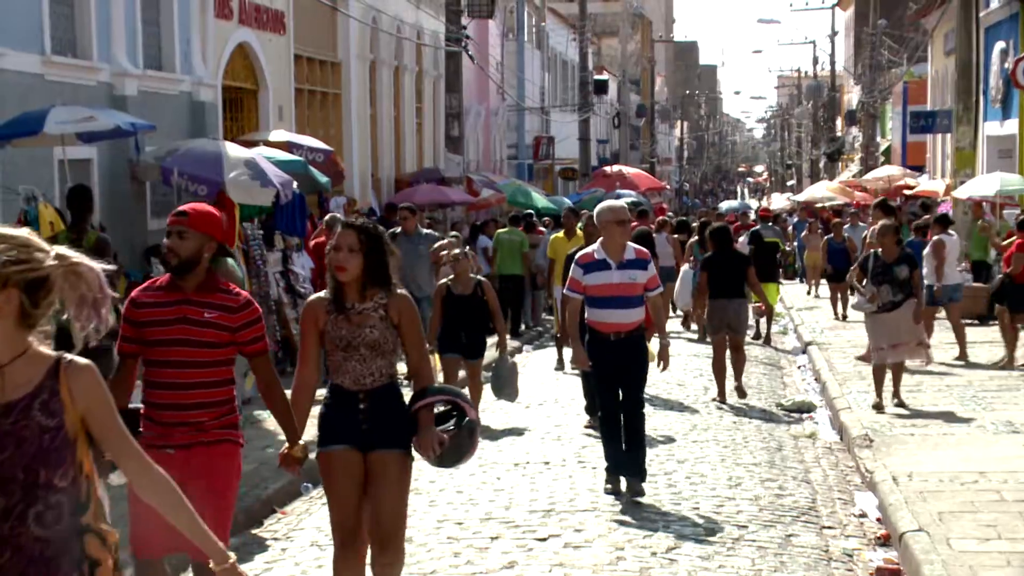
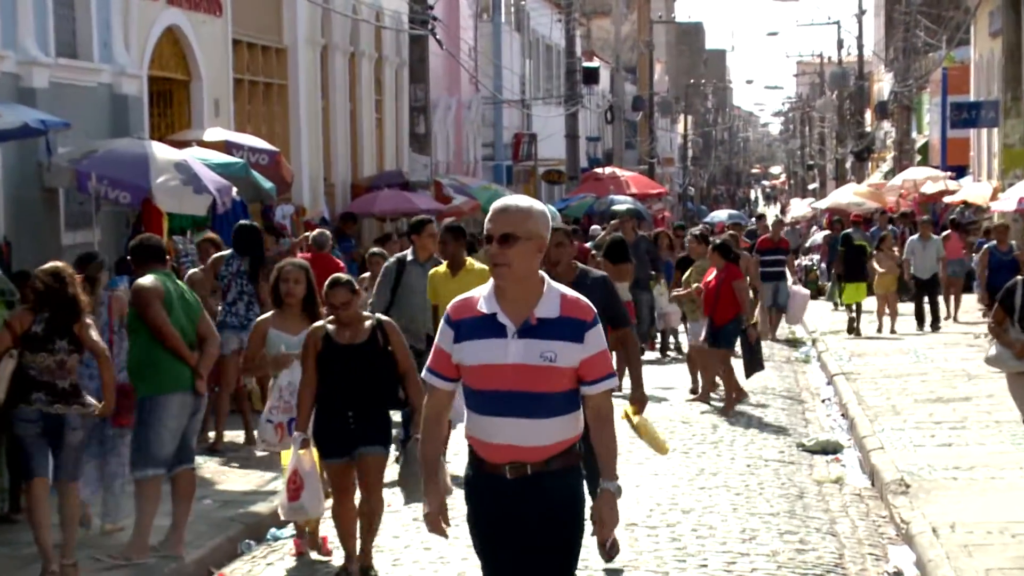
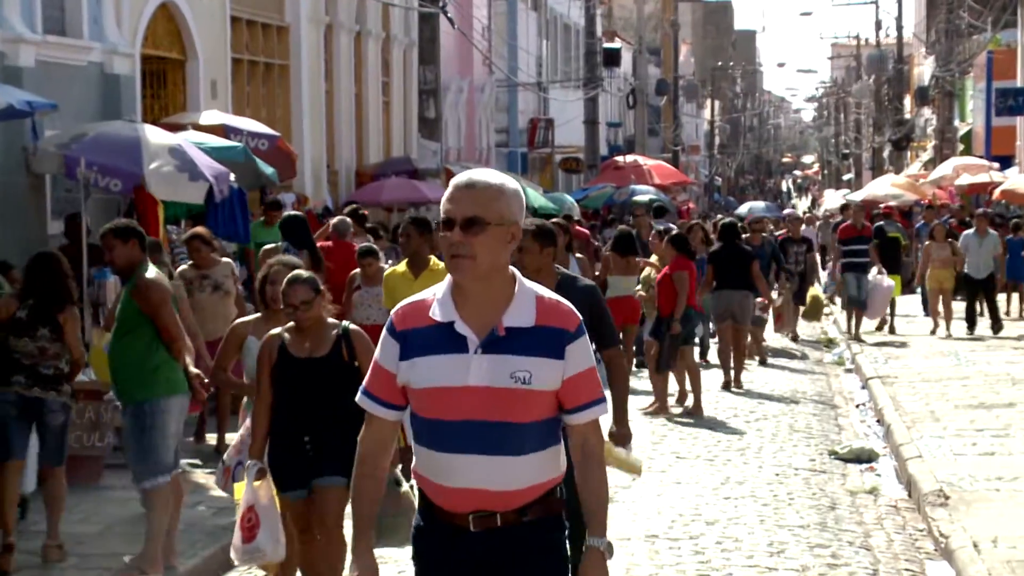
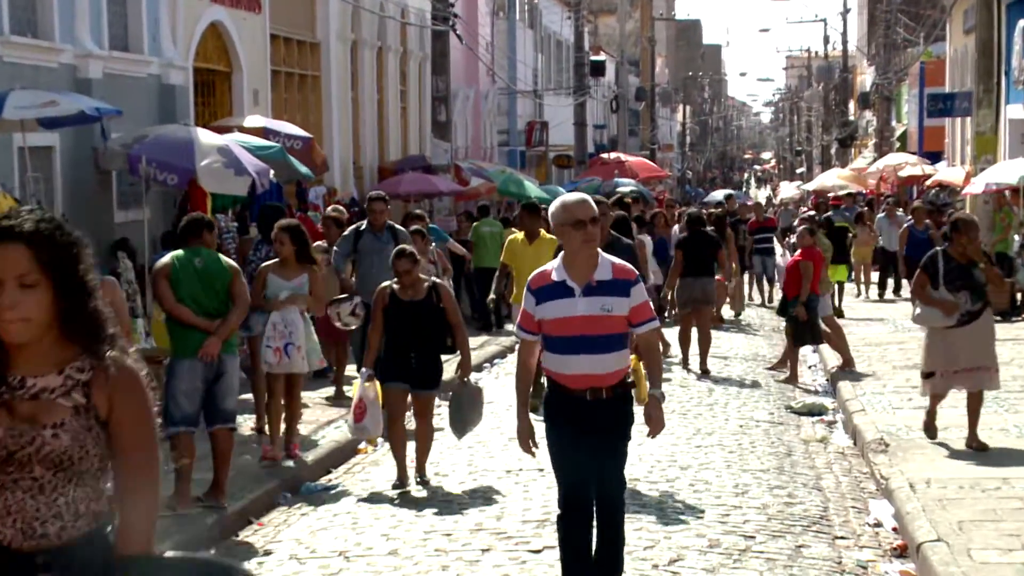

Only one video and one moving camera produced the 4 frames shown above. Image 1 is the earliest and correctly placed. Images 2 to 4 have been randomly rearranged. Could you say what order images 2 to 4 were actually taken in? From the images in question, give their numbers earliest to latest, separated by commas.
4, 2, 3
